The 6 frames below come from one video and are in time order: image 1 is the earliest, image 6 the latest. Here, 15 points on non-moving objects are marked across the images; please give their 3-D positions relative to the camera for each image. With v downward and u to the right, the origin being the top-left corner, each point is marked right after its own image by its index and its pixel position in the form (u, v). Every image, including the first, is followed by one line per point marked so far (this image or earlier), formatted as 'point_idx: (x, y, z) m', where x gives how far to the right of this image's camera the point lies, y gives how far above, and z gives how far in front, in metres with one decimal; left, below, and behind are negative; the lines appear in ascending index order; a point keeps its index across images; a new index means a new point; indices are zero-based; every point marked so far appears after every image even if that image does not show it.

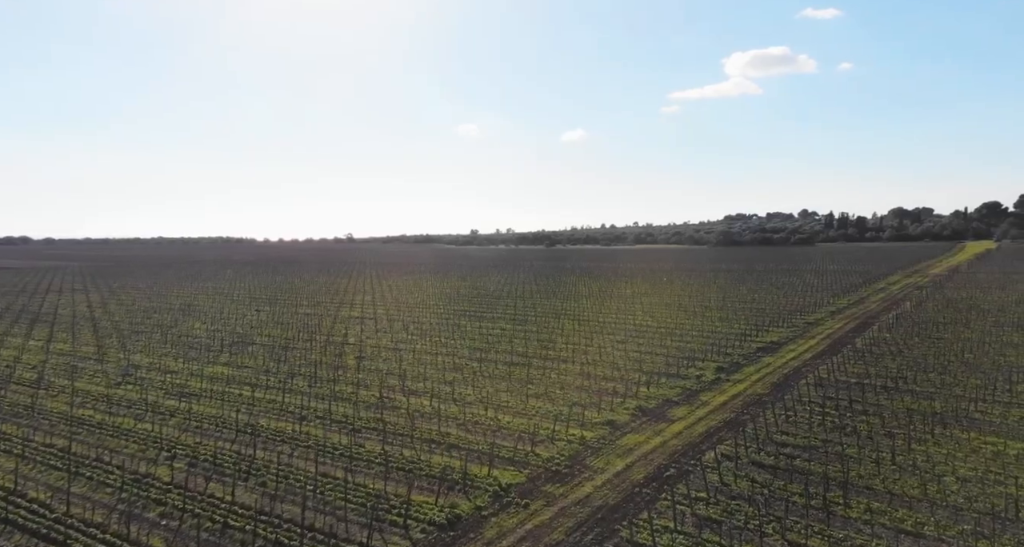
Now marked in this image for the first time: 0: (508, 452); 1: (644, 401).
0: (-0.1, -3.4, +13.6) m
1: (+3.4, -3.3, +18.4) m
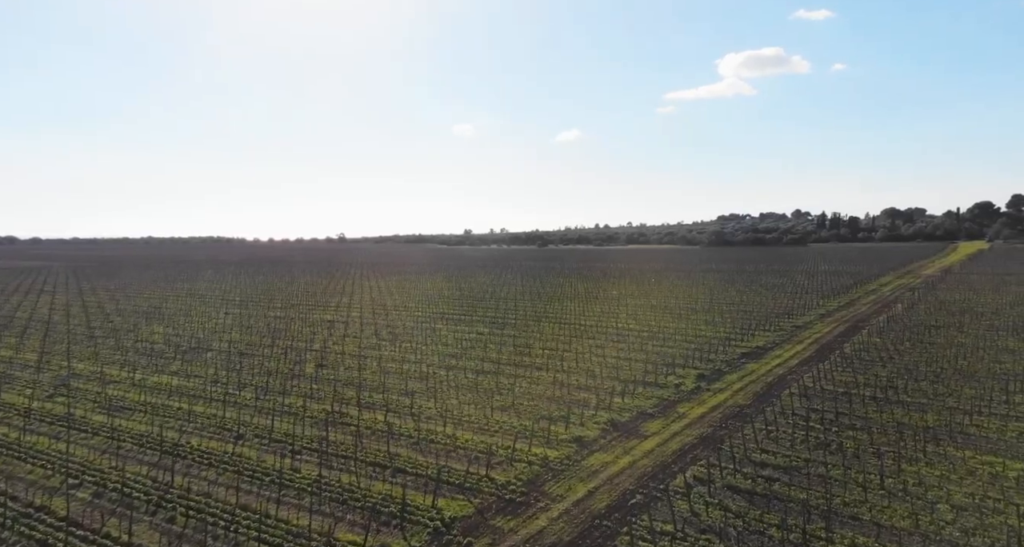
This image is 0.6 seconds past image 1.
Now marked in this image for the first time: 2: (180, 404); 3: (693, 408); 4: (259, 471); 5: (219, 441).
0: (-0.9, -3.5, +12.4) m
1: (+2.5, -3.4, +17.2) m
2: (-7.5, -3.0, +16.3) m
3: (+4.5, -3.4, +18.0) m
4: (-4.2, -3.3, +12.0) m
5: (-5.5, -3.2, +13.6) m
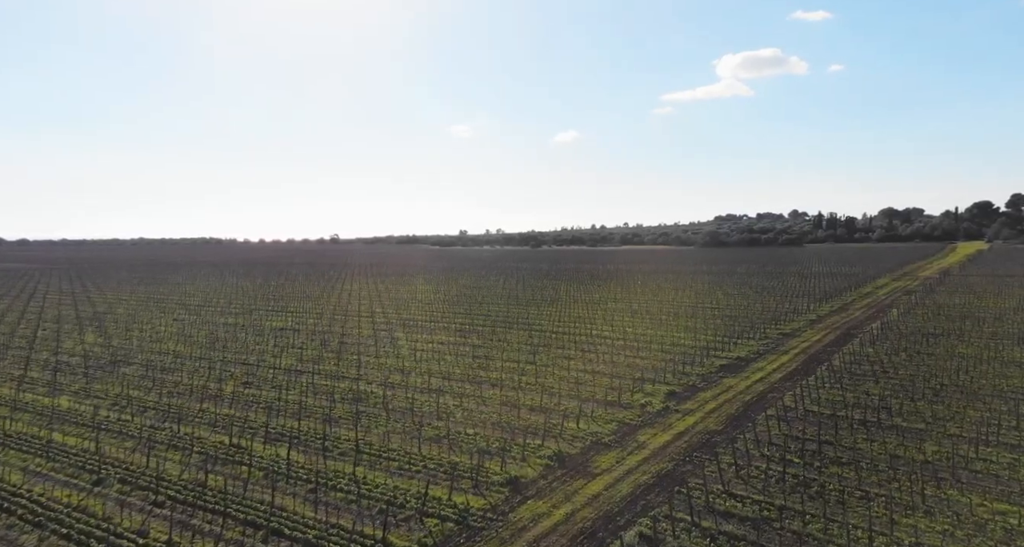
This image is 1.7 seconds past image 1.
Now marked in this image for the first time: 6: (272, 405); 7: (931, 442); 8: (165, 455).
0: (-2.3, -3.6, +10.0) m
1: (+1.1, -3.5, +14.8) m
2: (-8.9, -3.1, +13.9) m
3: (+3.1, -3.5, +15.6) m
4: (-5.6, -3.5, +9.6) m
5: (-6.9, -3.3, +11.2) m
6: (-5.5, -3.1, +16.6) m
7: (+8.6, -3.5, +14.9) m
8: (-6.2, -3.2, +12.8) m
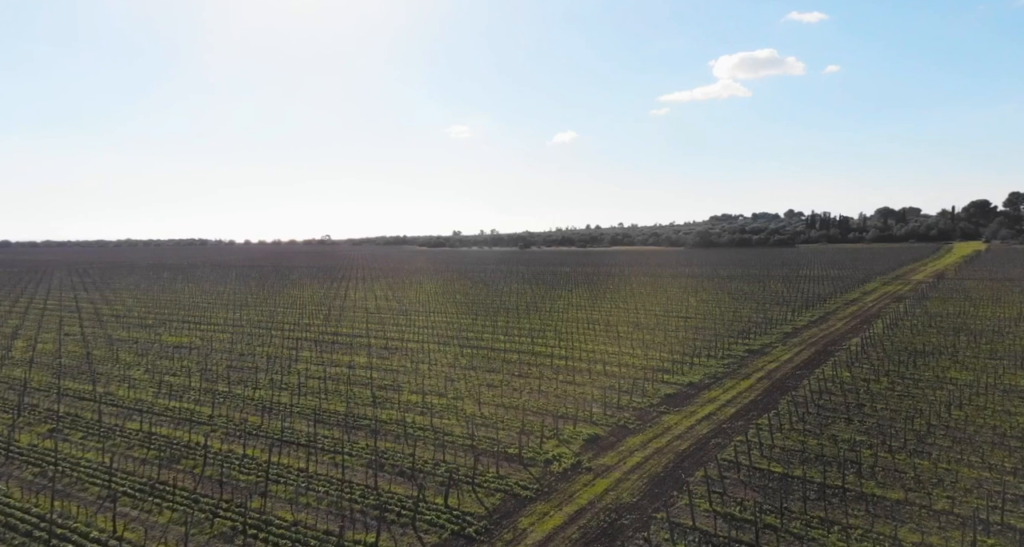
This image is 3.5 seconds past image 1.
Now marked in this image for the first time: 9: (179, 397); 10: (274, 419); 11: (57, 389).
0: (-4.9, -4.0, +6.0) m
1: (-1.5, -3.9, +10.9) m
2: (-11.5, -3.5, +9.9) m
3: (+0.5, -3.9, +11.7) m
4: (-8.2, -3.8, +5.6) m
5: (-9.5, -3.7, +7.2) m
6: (-8.1, -3.4, +12.6) m
7: (+6.0, -3.8, +10.9) m
8: (-8.8, -3.6, +8.9) m
9: (-8.3, -3.2, +18.1) m
10: (-5.3, -3.4, +16.2) m
11: (-11.7, -3.1, +18.7) m
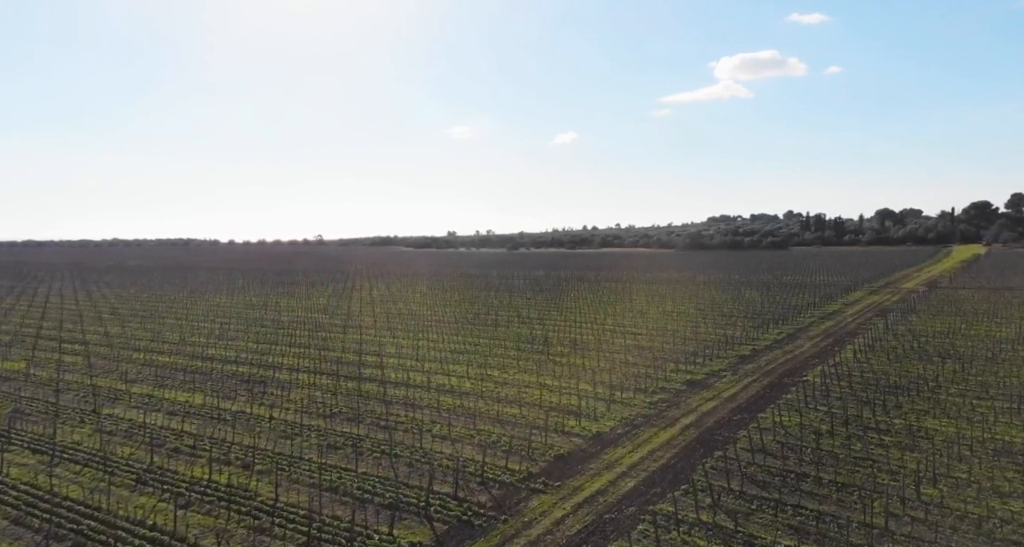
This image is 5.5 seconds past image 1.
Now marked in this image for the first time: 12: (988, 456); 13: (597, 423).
0: (-8.3, -4.5, +1.3) m
1: (-4.9, -4.3, +6.1) m
2: (-14.9, -4.0, +5.2) m
3: (-2.9, -4.4, +6.9) m
4: (-11.6, -4.3, +0.9) m
5: (-12.9, -4.2, +2.5) m
6: (-11.5, -3.9, +7.9) m
7: (+2.6, -4.3, +6.2) m
8: (-12.2, -4.1, +4.1) m
9: (-11.7, -3.6, +13.4) m
10: (-8.7, -3.9, +11.5) m
11: (-15.1, -3.5, +14.0) m
12: (+10.0, -3.6, +15.0) m
13: (+2.2, -3.7, +18.1) m
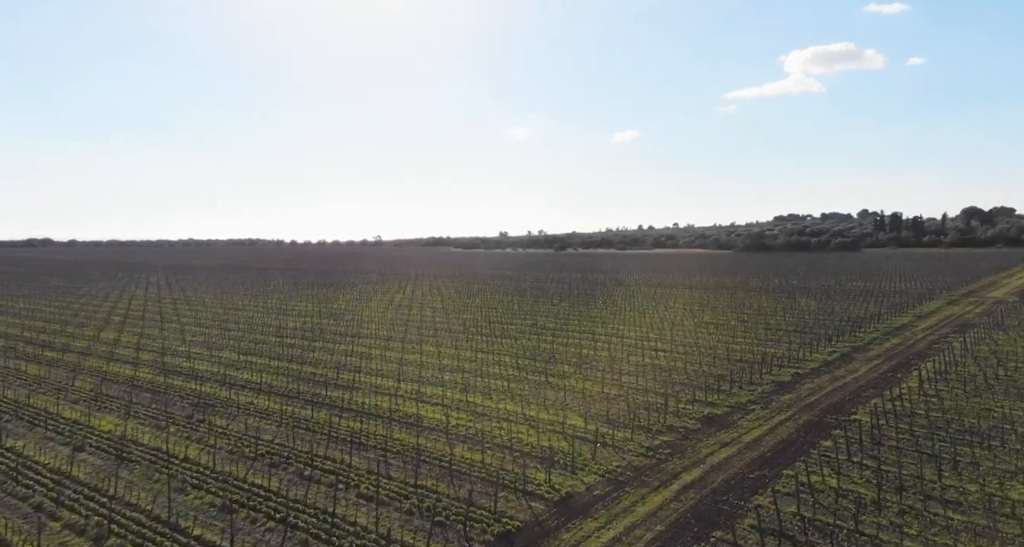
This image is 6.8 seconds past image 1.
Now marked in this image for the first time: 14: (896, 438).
0: (-10.6, -4.7, -1.5) m
1: (-6.8, -4.6, +3.1) m
2: (-16.9, -4.2, +3.0) m
3: (-4.7, -4.6, +3.7) m
4: (-13.9, -4.5, -1.6) m
5: (-15.1, -4.4, +0.1) m
6: (-13.3, -4.1, +5.4) m
7: (+0.7, -4.6, +2.5) m
8: (-14.2, -4.3, +1.7) m
9: (-12.9, -3.9, +10.9) m
10: (-10.2, -4.1, +8.7) m
11: (-16.3, -3.7, +11.8) m
12: (+8.8, -4.0, +10.6) m
13: (+1.3, -4.0, +14.4) m
14: (+8.7, -3.6, +16.2) m
